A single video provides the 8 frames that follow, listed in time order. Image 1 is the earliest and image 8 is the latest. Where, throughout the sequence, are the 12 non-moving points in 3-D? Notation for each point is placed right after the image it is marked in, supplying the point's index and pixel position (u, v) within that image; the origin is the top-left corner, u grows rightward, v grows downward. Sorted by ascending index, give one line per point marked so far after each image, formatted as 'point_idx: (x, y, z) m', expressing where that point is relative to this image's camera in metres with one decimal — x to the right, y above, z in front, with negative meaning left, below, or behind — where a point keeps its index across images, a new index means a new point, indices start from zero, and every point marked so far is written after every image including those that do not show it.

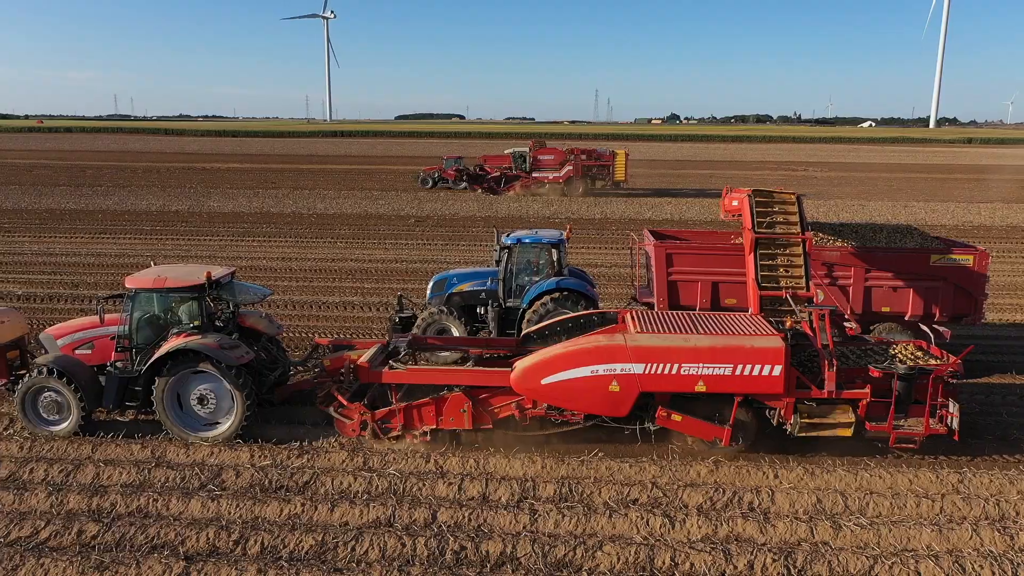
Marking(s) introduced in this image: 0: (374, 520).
0: (-0.8, -1.4, +4.8) m
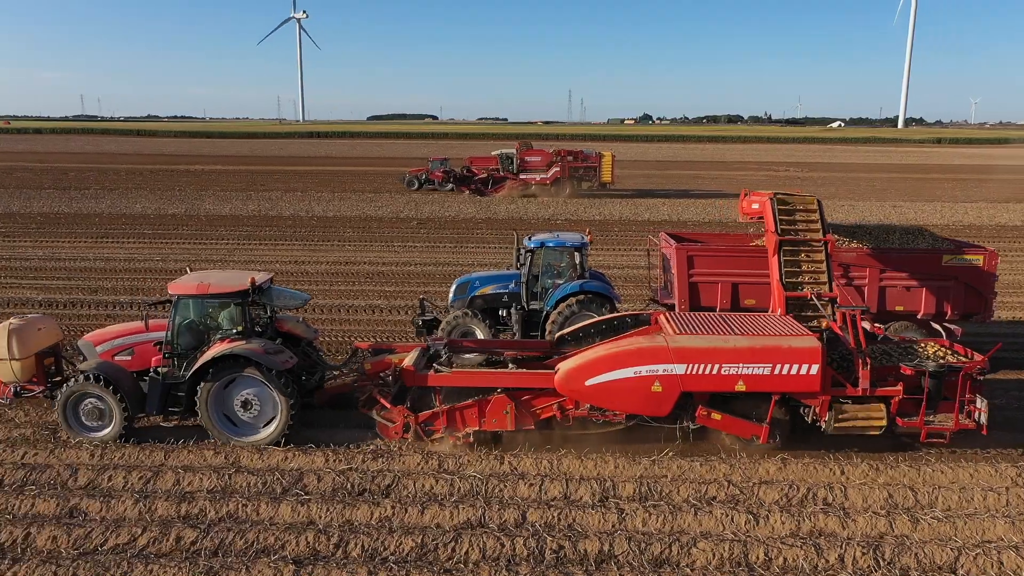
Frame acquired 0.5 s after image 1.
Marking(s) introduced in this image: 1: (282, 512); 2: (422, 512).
0: (-0.3, -1.4, +4.9) m
1: (-1.4, -1.4, +4.9) m
2: (-0.5, -1.4, +4.9) m
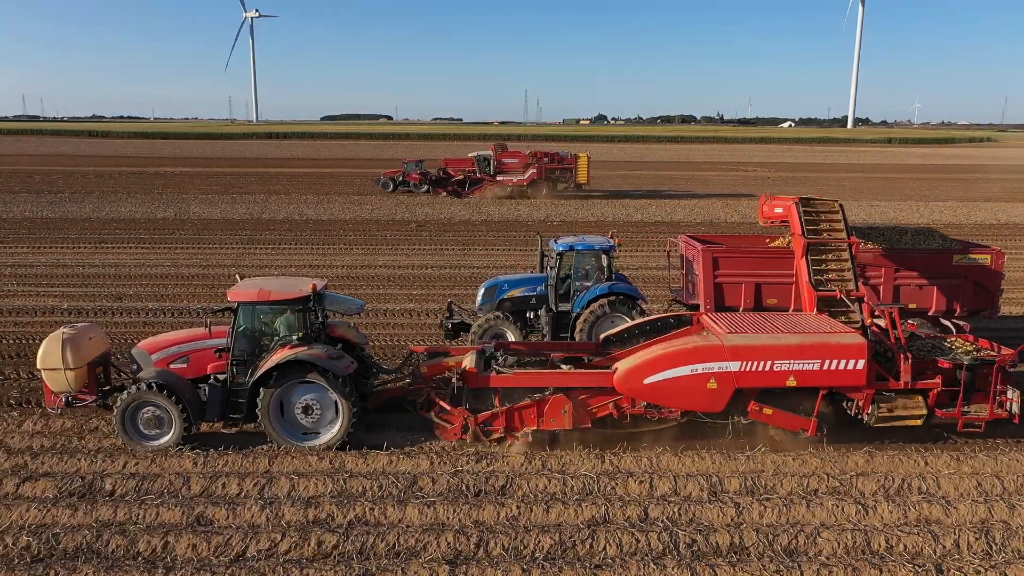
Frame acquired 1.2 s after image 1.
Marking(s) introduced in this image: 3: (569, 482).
0: (+0.5, -1.4, +5.0) m
1: (-0.6, -1.4, +5.1) m
2: (+0.2, -1.4, +5.1) m
3: (+0.4, -1.3, +5.5) m
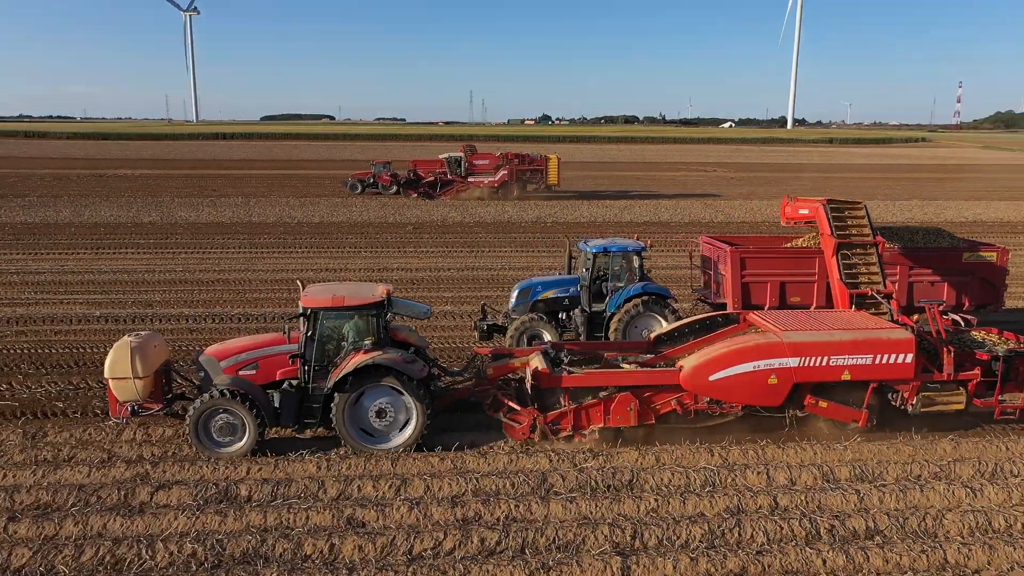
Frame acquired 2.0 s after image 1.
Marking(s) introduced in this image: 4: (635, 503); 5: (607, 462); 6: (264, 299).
0: (+1.4, -1.4, +5.3) m
1: (+0.3, -1.4, +5.2) m
2: (+1.1, -1.4, +5.3) m
3: (+1.3, -1.3, +5.8) m
4: (+0.8, -1.4, +5.3) m
5: (+0.7, -1.3, +6.0) m
6: (-3.6, -0.2, +11.8) m
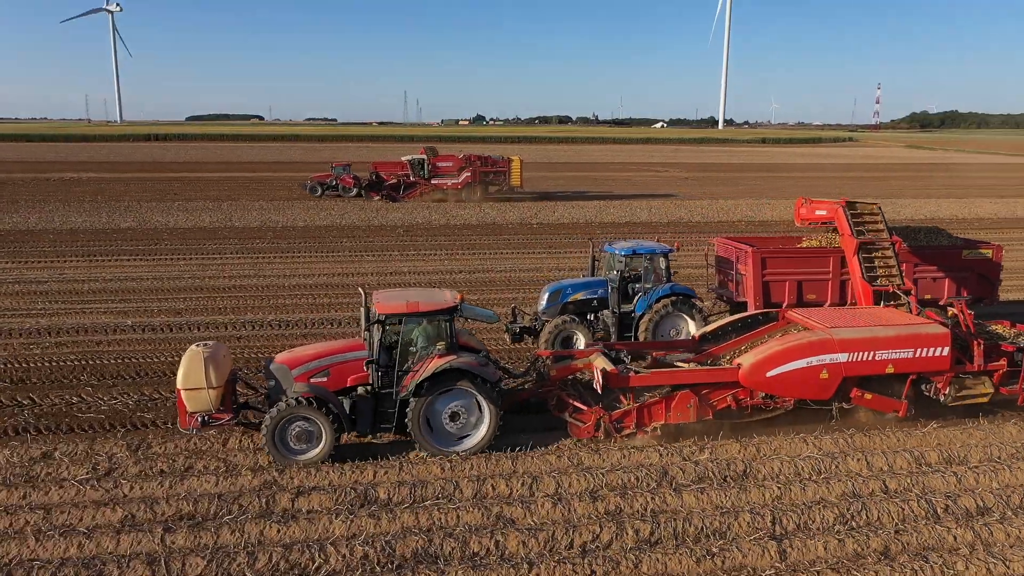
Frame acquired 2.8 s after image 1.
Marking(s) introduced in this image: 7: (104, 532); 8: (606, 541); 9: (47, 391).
0: (+2.3, -1.4, +5.7) m
1: (+1.2, -1.5, +5.5) m
2: (+2.1, -1.4, +5.7) m
3: (+2.2, -1.3, +6.1) m
4: (+1.7, -1.4, +5.7) m
5: (+1.6, -1.3, +6.4) m
6: (-3.2, -0.3, +11.8) m
7: (-2.6, -1.5, +5.1) m
8: (+0.6, -1.6, +5.0) m
9: (-4.5, -1.0, +7.9) m
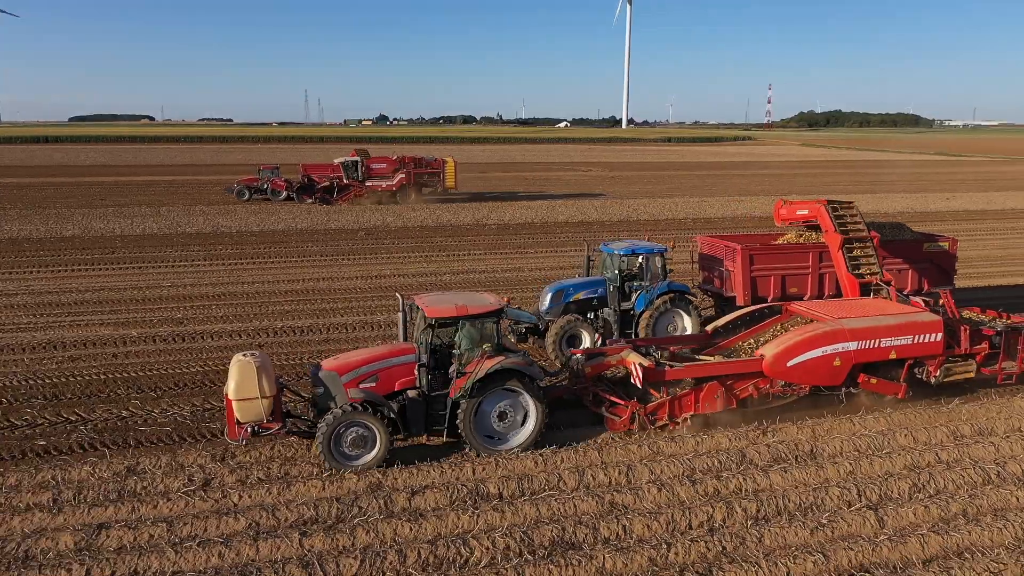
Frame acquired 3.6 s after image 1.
0: (+3.1, -1.4, +6.3) m
1: (+2.0, -1.4, +6.0) m
2: (+2.8, -1.4, +6.3) m
3: (+2.9, -1.3, +6.7) m
4: (+2.5, -1.4, +6.2) m
5: (+2.2, -1.3, +6.9) m
6: (-3.2, -0.4, +11.7) m
7: (-1.7, -1.6, +5.2) m
8: (+1.4, -1.6, +5.5) m
9: (-4.0, -1.1, +7.7) m
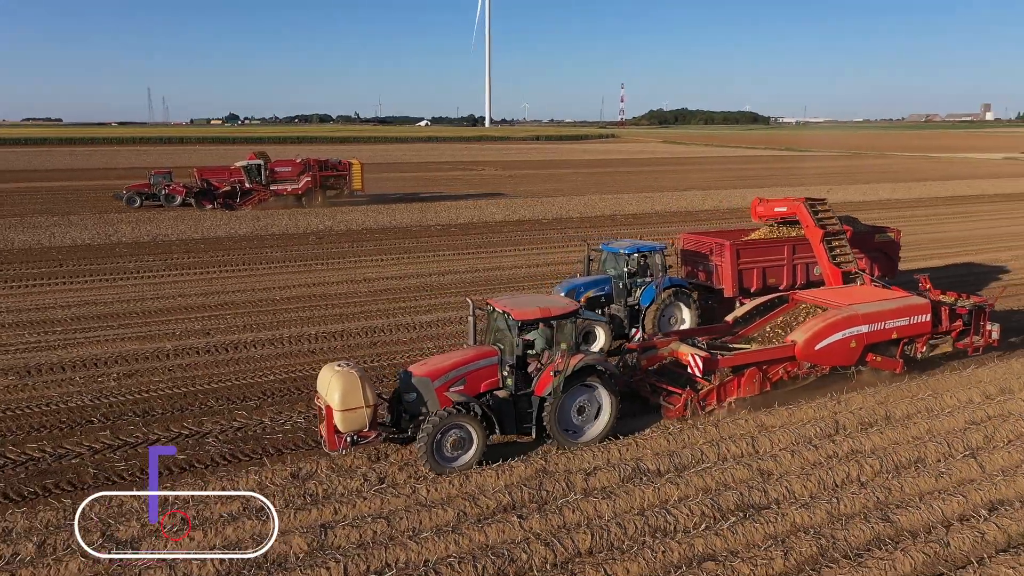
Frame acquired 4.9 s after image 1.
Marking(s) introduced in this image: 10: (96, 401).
0: (+4.2, -1.2, +7.5) m
1: (+3.2, -1.3, +7.0) m
2: (+3.9, -1.2, +7.4) m
3: (+3.9, -1.1, +7.8) m
4: (+3.6, -1.3, +7.3) m
5: (+3.3, -1.2, +7.9) m
6: (-2.9, -0.5, +11.7) m
7: (-0.3, -1.6, +5.6) m
8: (+2.7, -1.5, +6.4) m
9: (-3.0, -1.2, +7.7) m
10: (-4.2, -1.1, +8.2) m
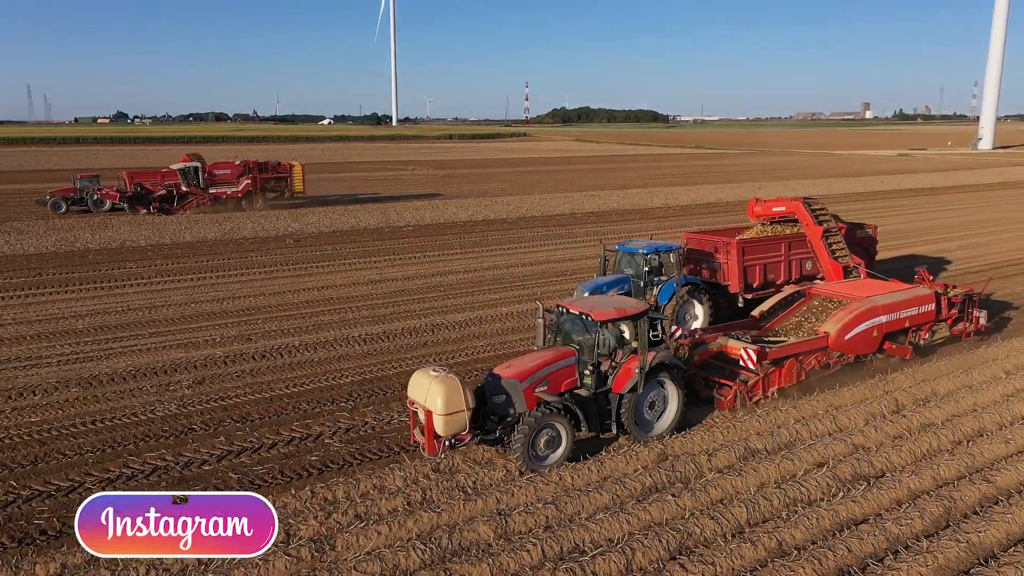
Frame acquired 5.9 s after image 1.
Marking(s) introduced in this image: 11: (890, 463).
0: (+5.2, -1.1, +8.4) m
1: (+4.2, -1.2, +7.9) m
2: (+4.9, -1.1, +8.3) m
3: (+4.8, -1.0, +8.8) m
4: (+4.6, -1.1, +8.2) m
5: (+4.2, -1.1, +8.8) m
6: (-2.4, -0.5, +11.9) m
7: (+0.9, -1.6, +6.0) m
8: (+3.8, -1.4, +7.2) m
9: (-2.0, -1.3, +7.8) m
10: (-3.3, -1.2, +8.2) m
11: (+3.2, -1.5, +6.8) m
